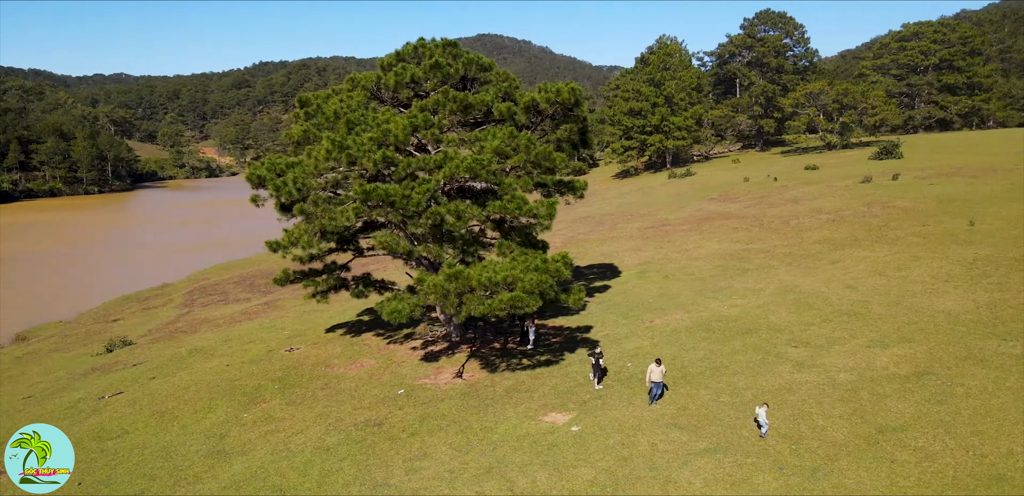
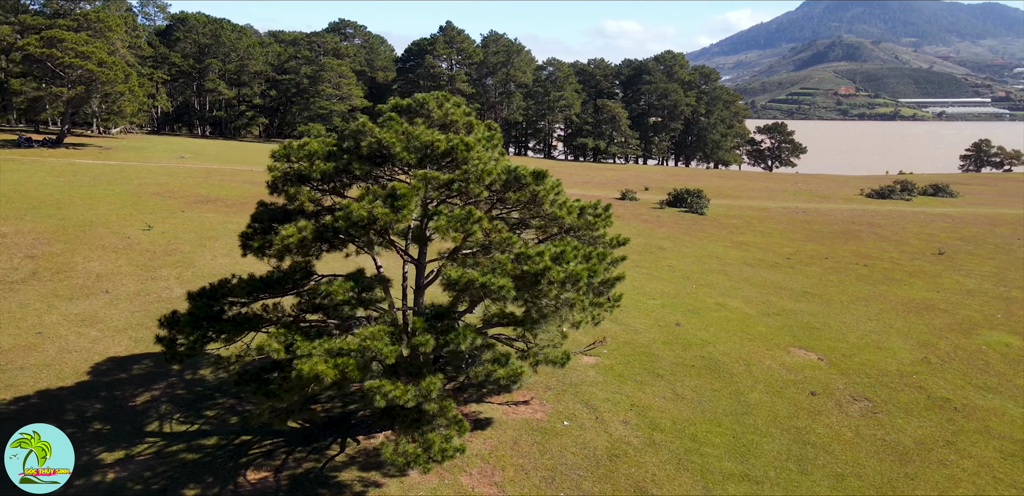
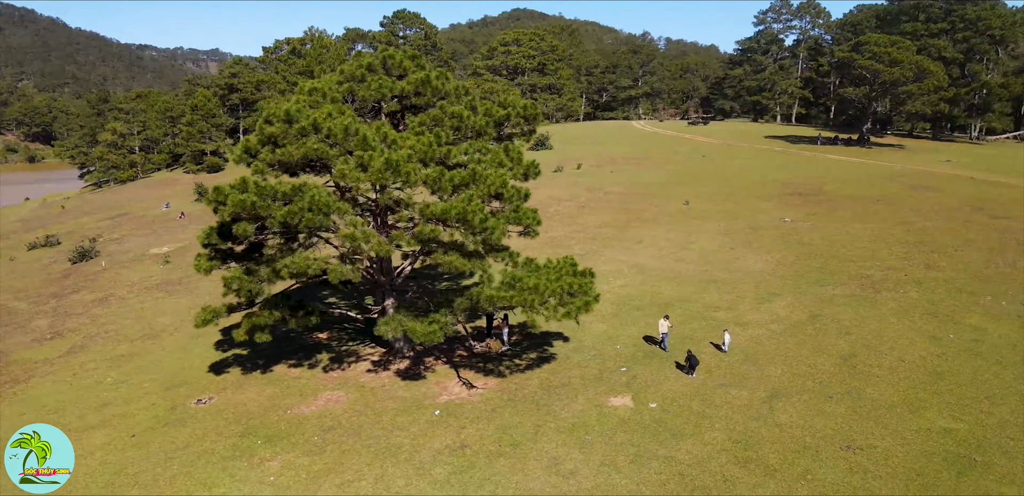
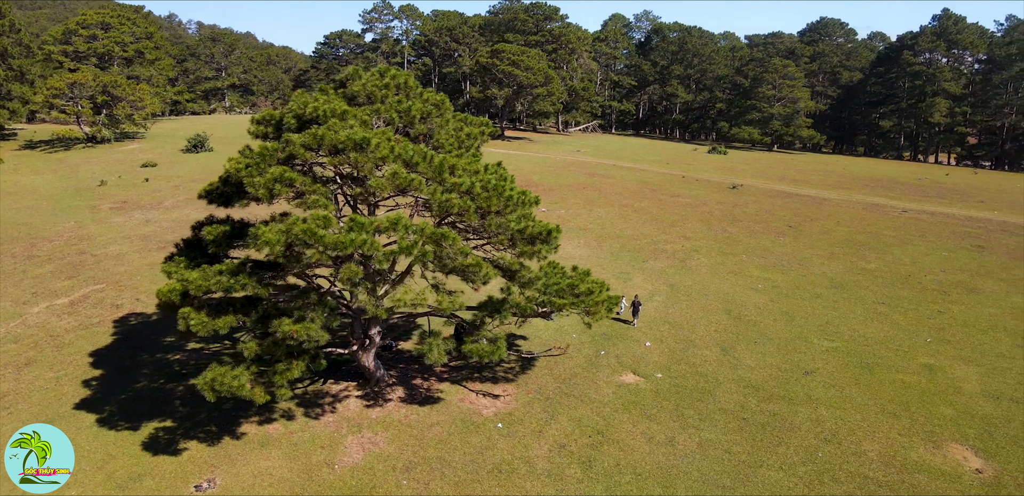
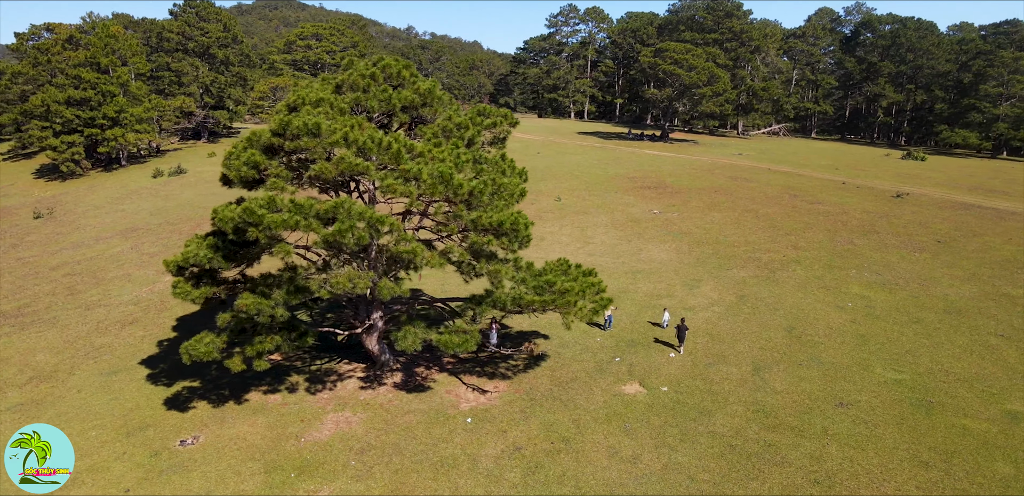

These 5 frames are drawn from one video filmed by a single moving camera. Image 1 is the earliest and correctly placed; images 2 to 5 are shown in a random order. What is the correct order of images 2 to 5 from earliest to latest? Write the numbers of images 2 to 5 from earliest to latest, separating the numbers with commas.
3, 5, 4, 2
